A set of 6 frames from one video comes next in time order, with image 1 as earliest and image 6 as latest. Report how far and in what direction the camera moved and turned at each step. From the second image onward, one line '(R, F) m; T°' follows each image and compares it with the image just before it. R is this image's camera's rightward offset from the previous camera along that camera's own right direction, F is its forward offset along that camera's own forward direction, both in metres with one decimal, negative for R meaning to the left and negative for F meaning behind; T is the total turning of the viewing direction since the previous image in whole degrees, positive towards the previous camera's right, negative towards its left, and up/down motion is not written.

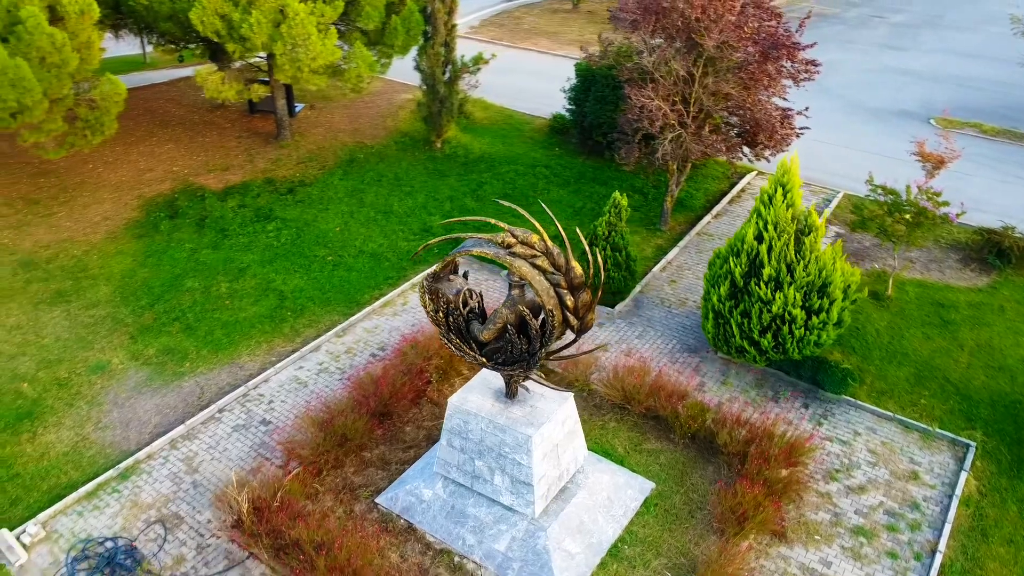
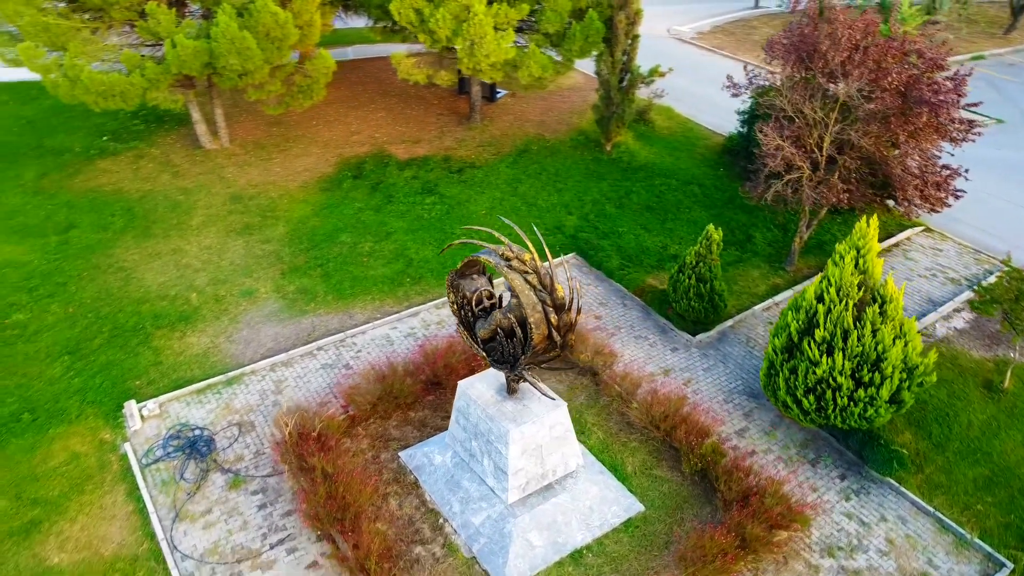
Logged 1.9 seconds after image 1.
(+2.1, -0.4) m; -17°
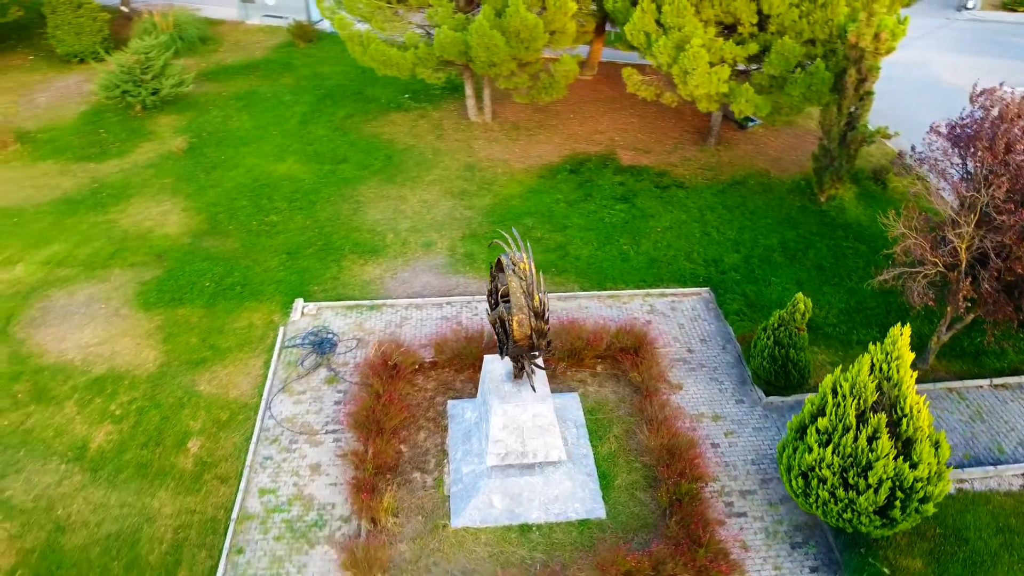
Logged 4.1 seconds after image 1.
(+3.2, -0.6) m; -23°
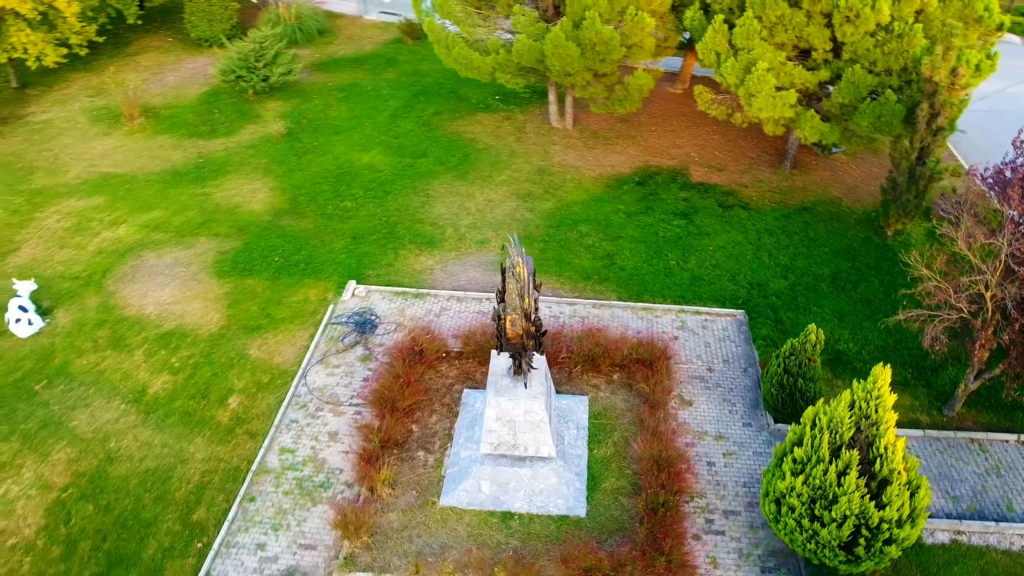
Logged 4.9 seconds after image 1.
(+1.3, -0.5) m; -8°
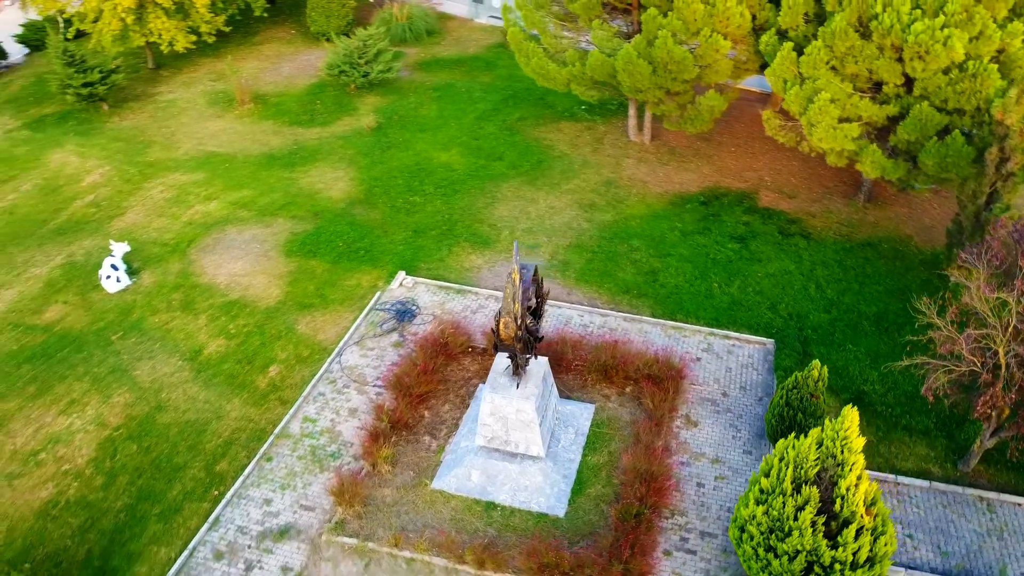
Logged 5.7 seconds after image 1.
(+1.4, -0.4) m; -8°
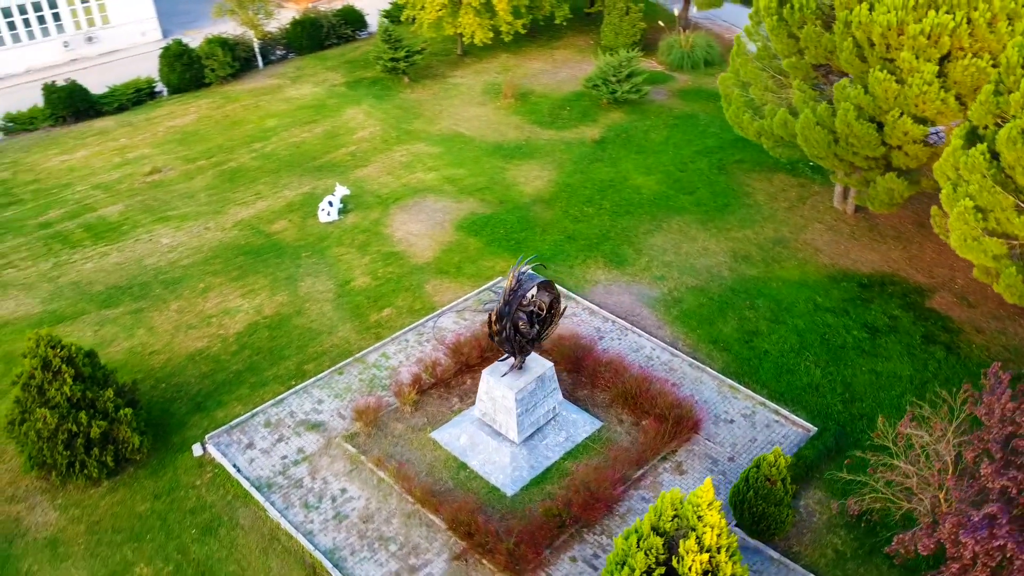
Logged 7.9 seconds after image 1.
(+4.3, -0.7) m; -23°
